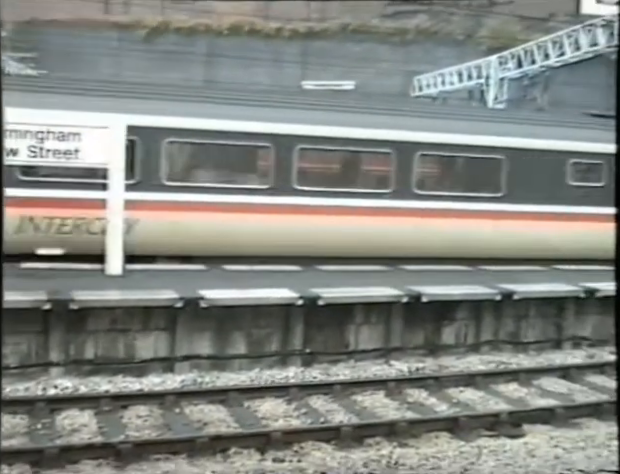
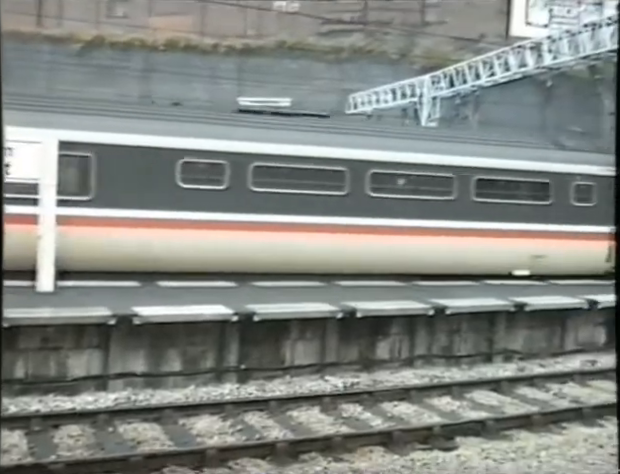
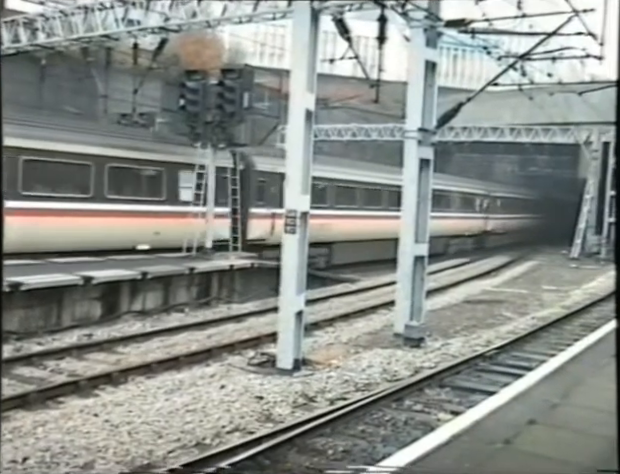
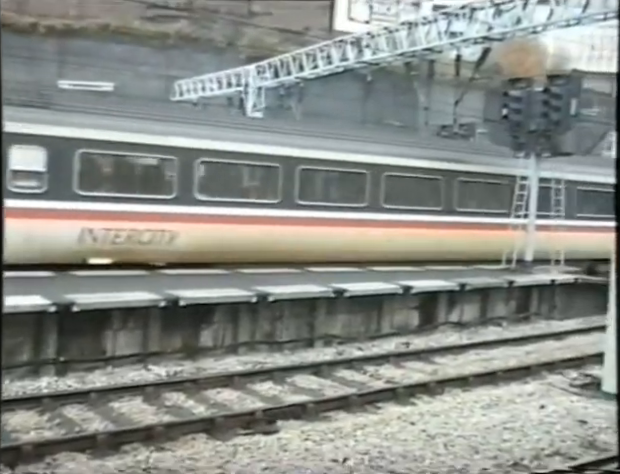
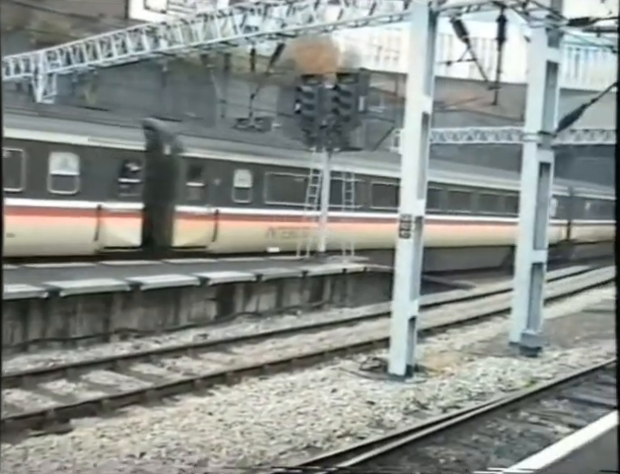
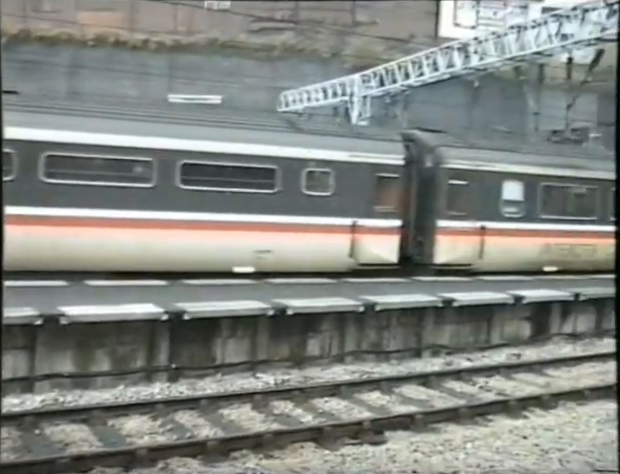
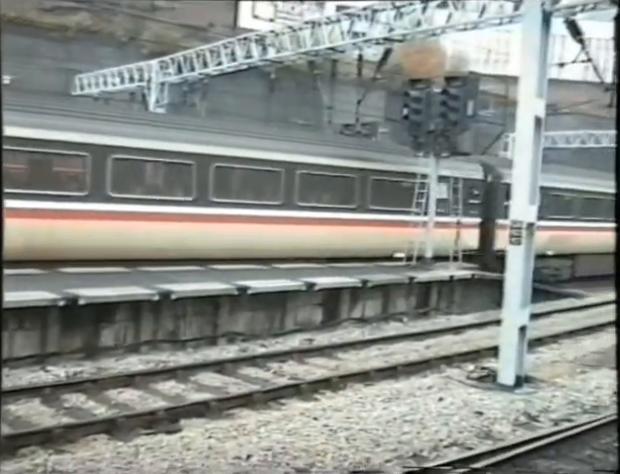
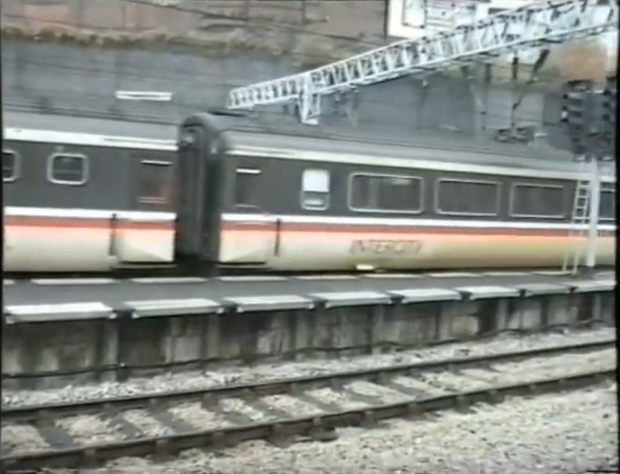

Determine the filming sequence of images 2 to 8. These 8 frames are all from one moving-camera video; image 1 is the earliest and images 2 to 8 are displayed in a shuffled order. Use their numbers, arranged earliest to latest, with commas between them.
2, 6, 8, 4, 7, 5, 3
